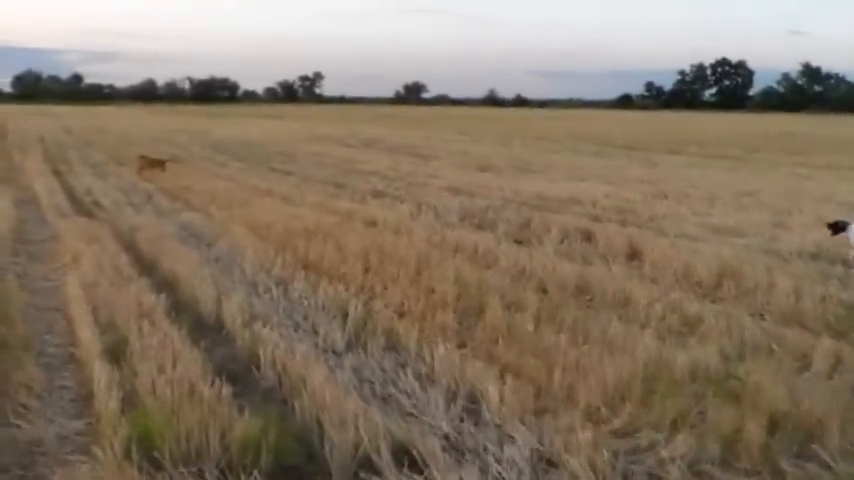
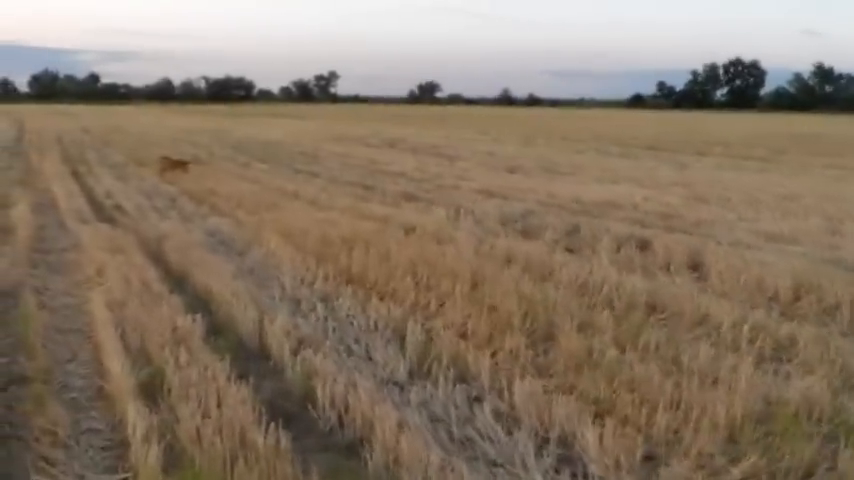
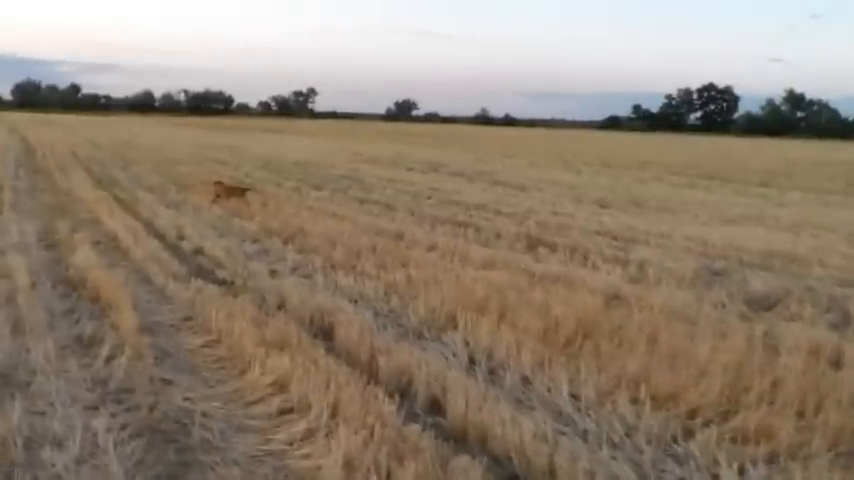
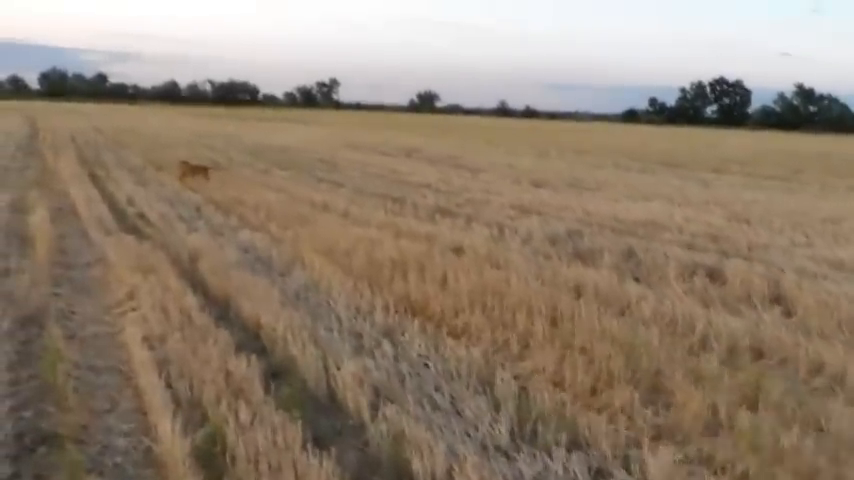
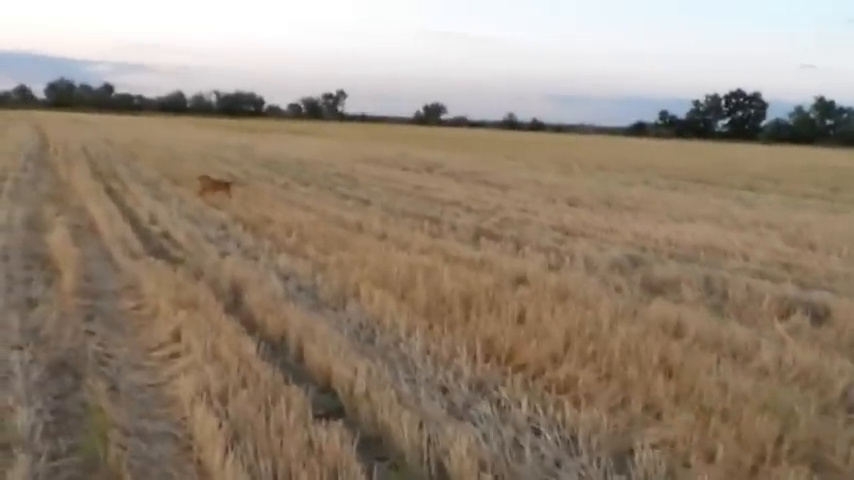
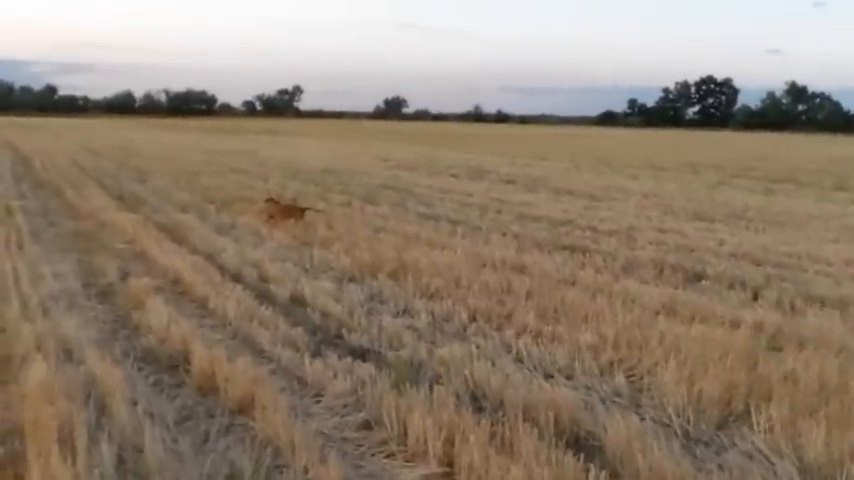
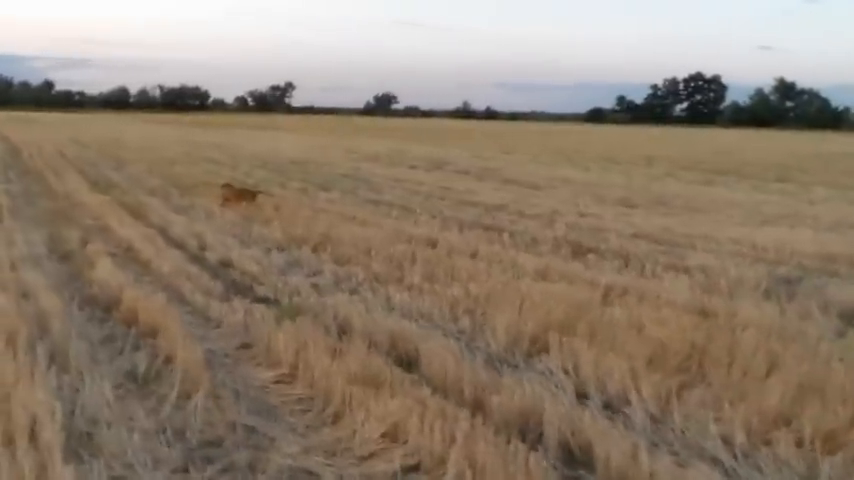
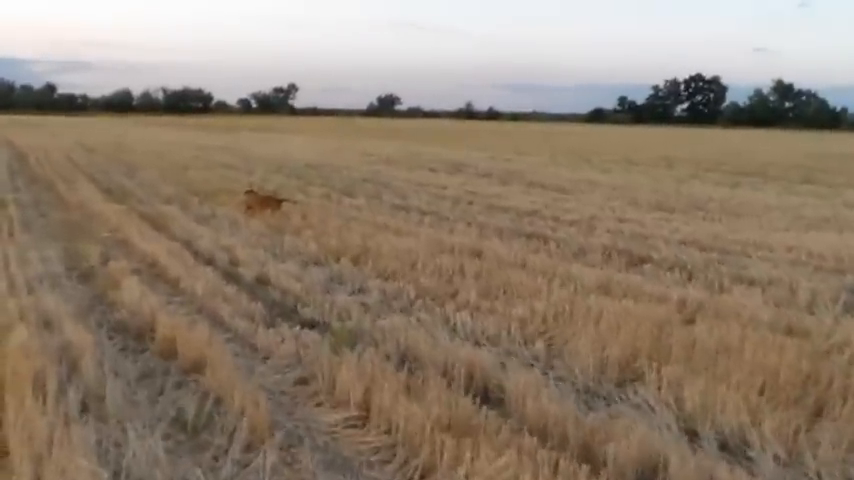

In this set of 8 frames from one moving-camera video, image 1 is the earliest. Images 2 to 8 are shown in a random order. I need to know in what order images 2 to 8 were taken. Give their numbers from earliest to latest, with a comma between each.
2, 4, 5, 3, 7, 8, 6
